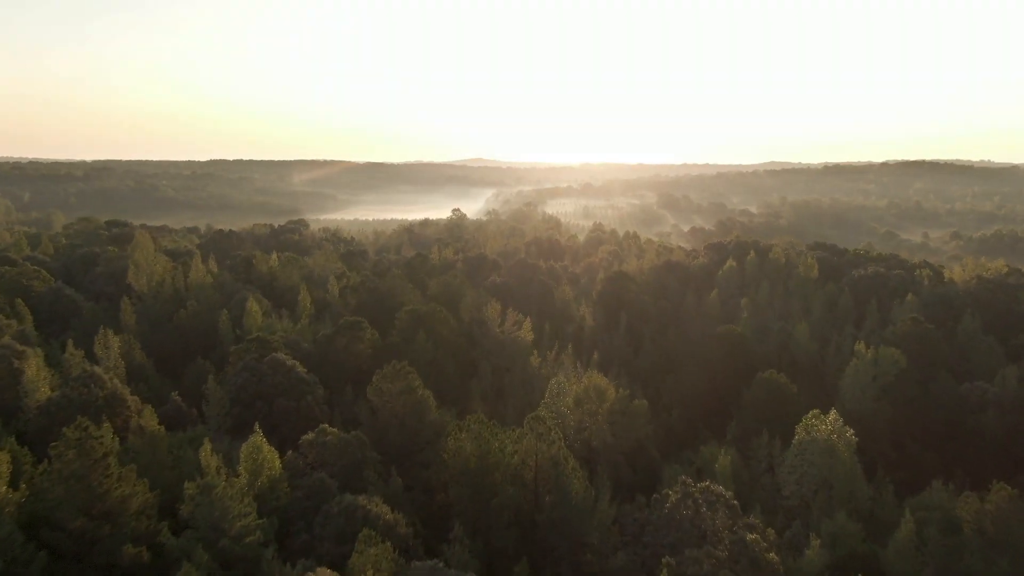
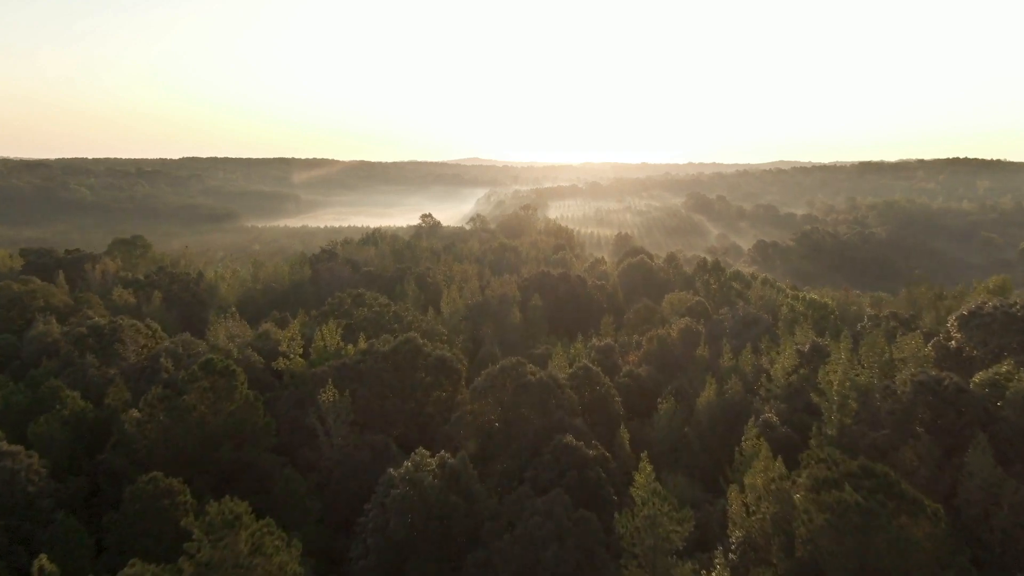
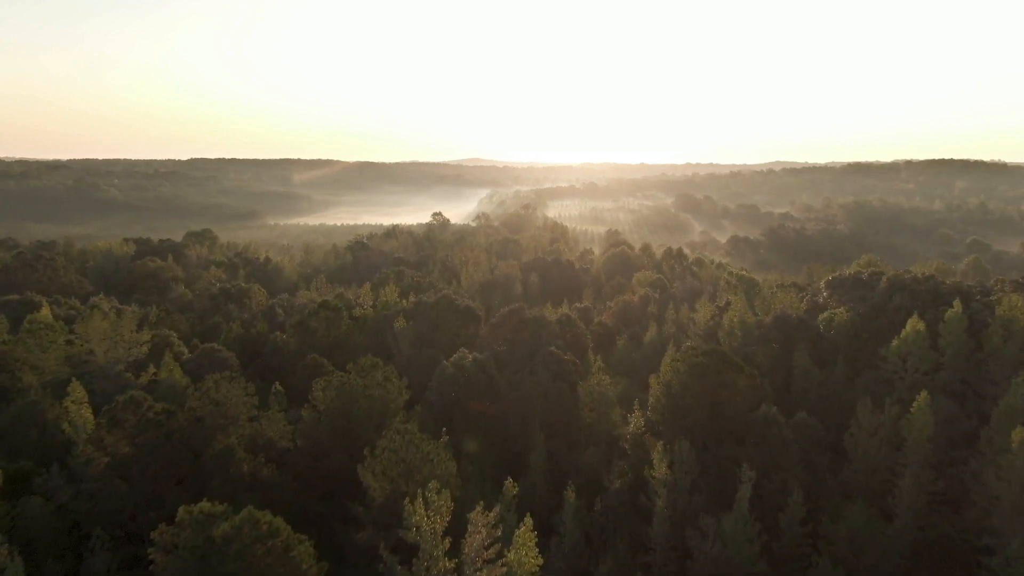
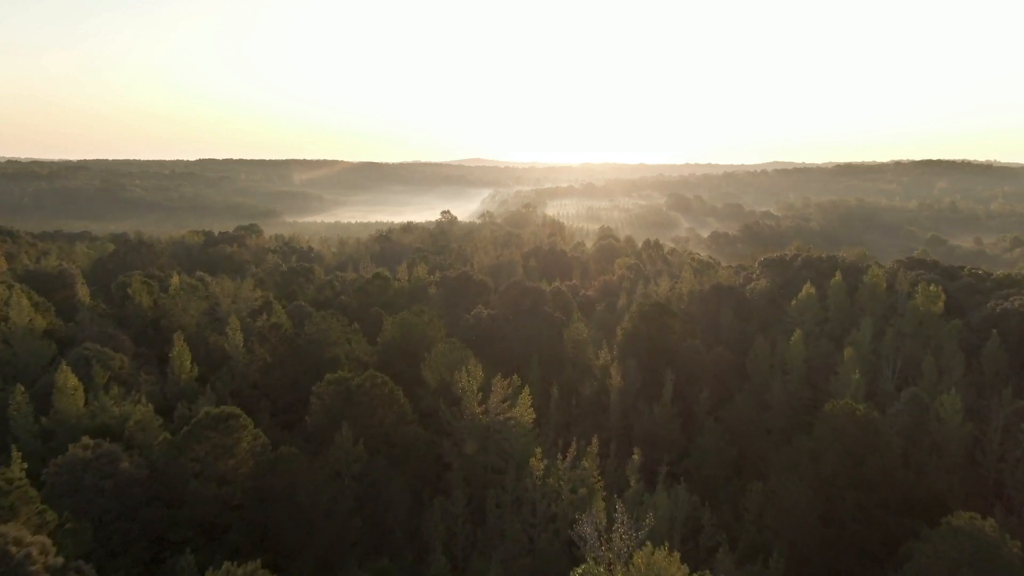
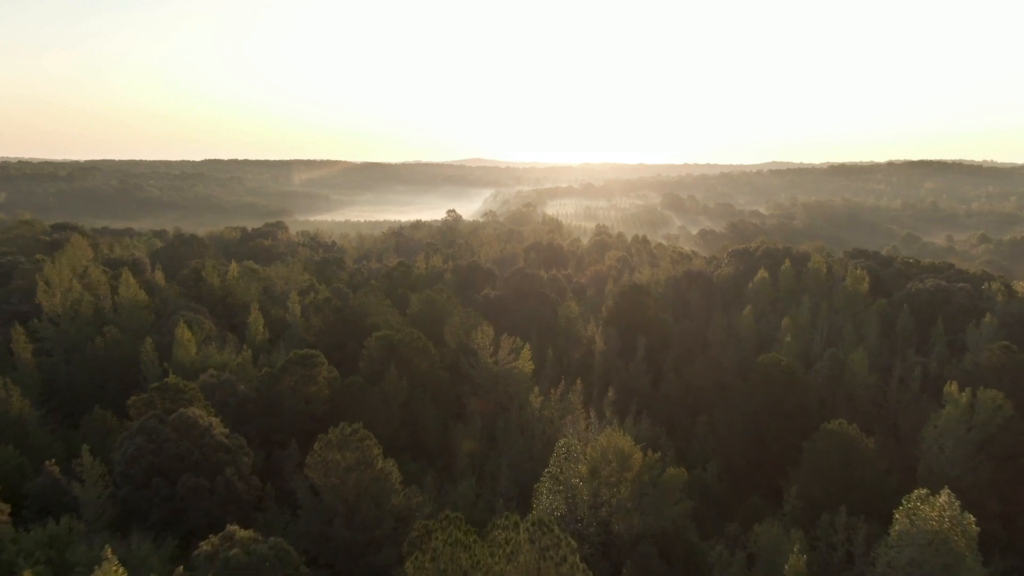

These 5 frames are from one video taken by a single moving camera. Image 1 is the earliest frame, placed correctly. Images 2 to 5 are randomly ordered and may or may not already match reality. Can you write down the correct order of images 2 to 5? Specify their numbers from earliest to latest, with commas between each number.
5, 4, 3, 2
